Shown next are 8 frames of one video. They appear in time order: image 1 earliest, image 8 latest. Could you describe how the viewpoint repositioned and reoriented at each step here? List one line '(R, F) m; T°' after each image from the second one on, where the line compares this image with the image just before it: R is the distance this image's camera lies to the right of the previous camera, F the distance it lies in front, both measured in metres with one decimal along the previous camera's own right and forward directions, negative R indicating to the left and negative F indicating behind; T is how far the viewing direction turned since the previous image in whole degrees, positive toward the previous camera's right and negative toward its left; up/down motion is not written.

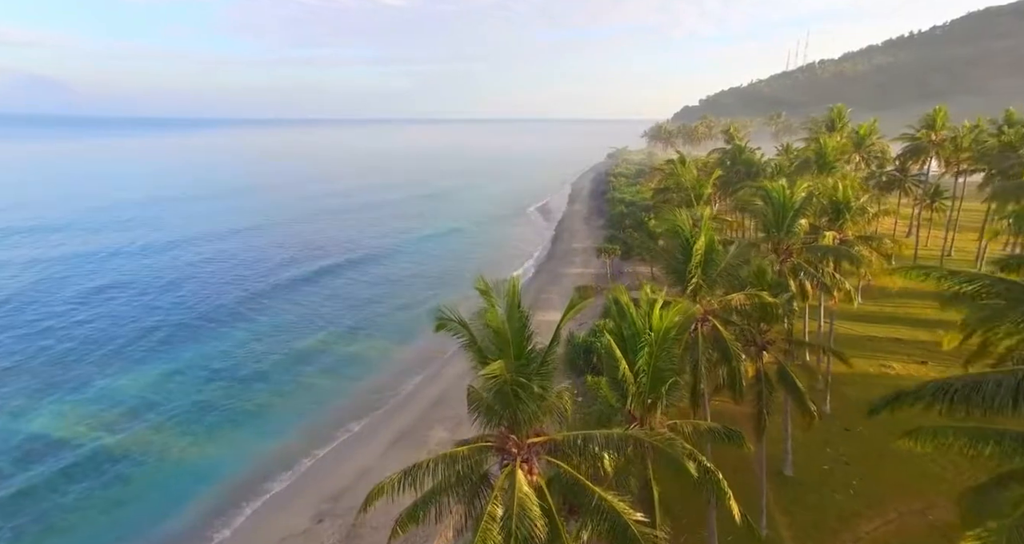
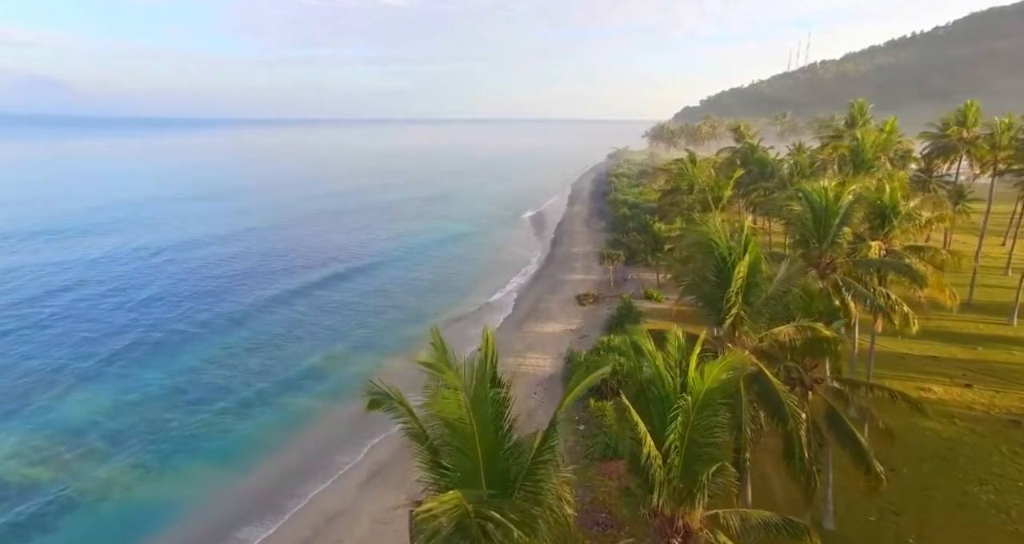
(+0.3, +3.0) m; 0°
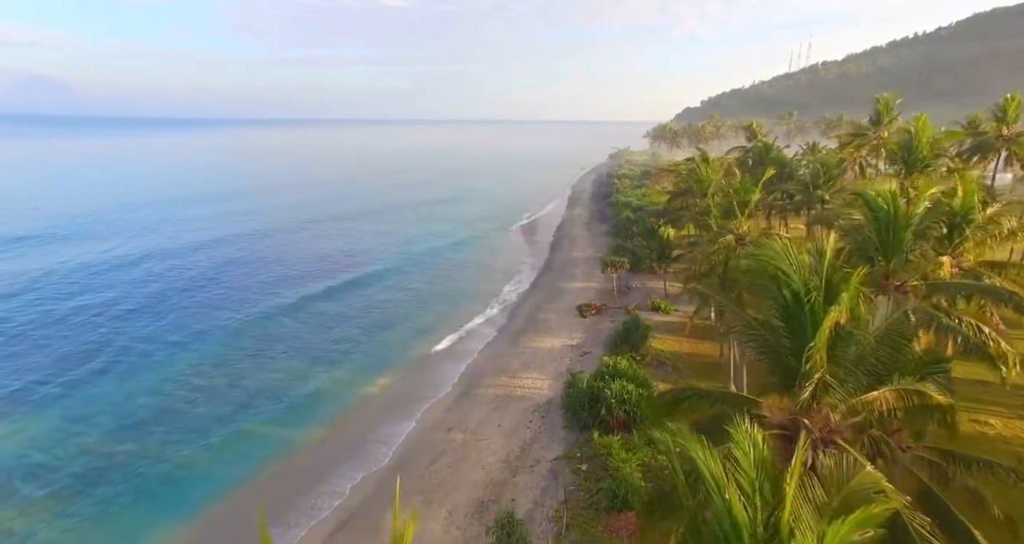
(+0.3, +3.2) m; 0°
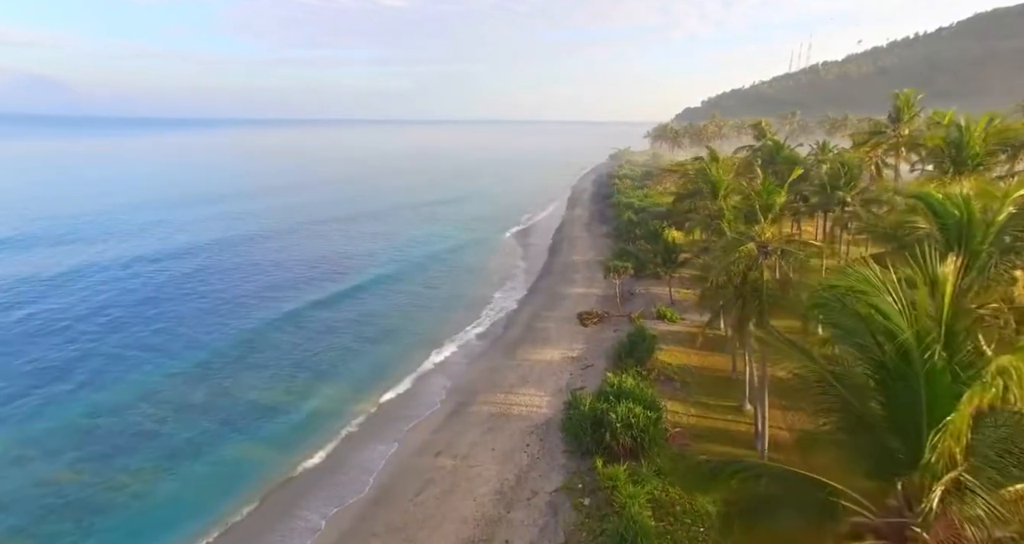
(+0.2, +2.2) m; 0°
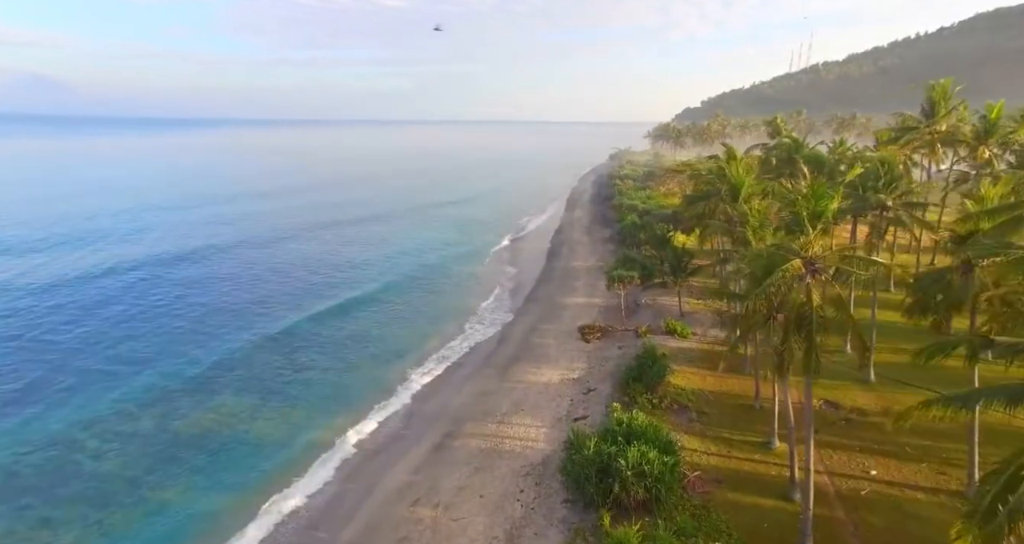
(+0.3, +3.3) m; 0°
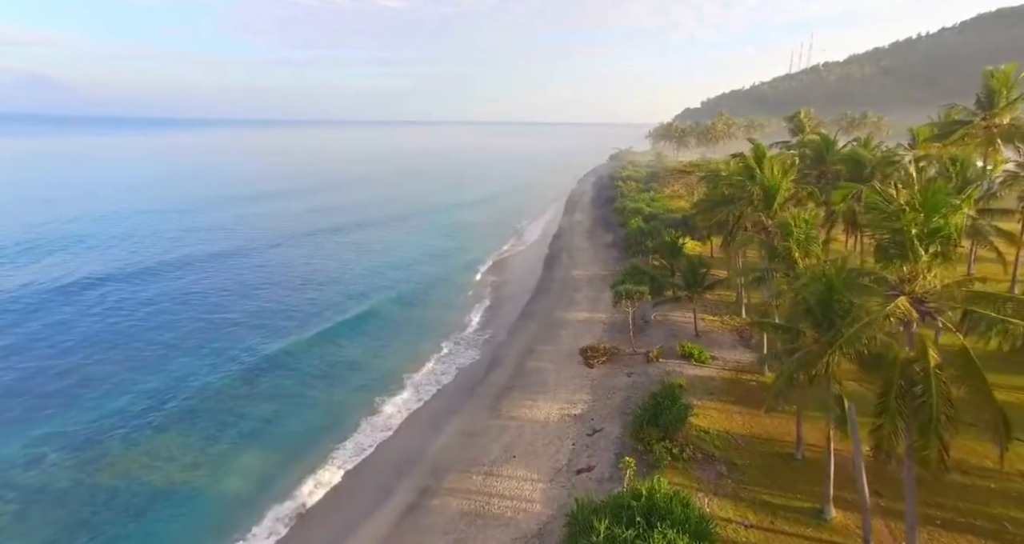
(+0.3, +4.2) m; 0°
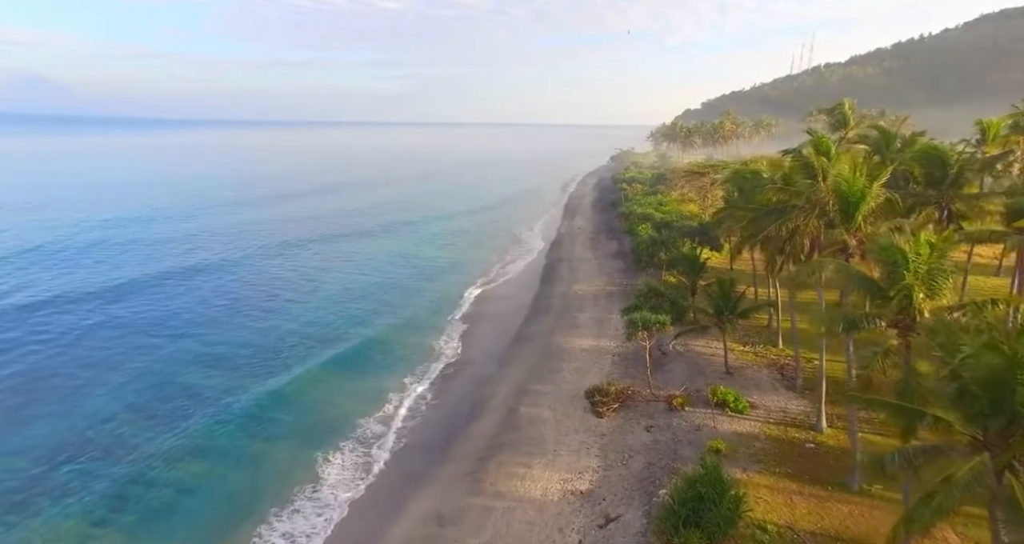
(+0.4, +5.8) m; 0°
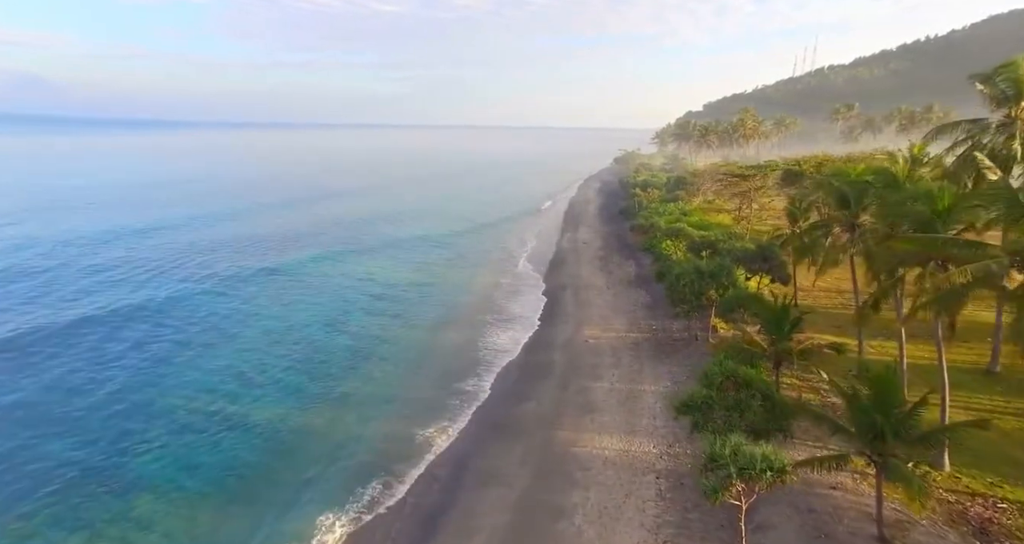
(+0.7, +12.0) m; 0°
